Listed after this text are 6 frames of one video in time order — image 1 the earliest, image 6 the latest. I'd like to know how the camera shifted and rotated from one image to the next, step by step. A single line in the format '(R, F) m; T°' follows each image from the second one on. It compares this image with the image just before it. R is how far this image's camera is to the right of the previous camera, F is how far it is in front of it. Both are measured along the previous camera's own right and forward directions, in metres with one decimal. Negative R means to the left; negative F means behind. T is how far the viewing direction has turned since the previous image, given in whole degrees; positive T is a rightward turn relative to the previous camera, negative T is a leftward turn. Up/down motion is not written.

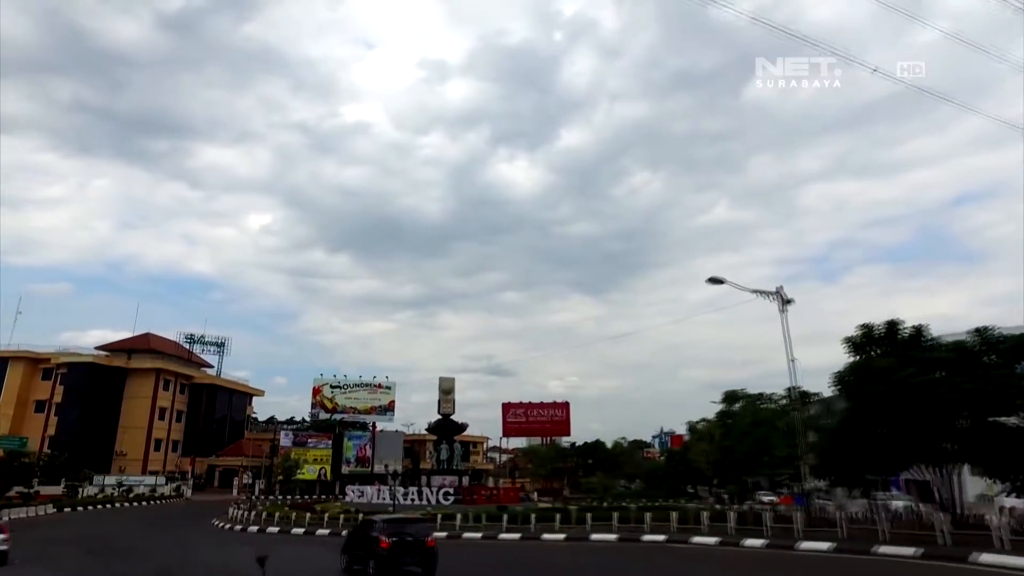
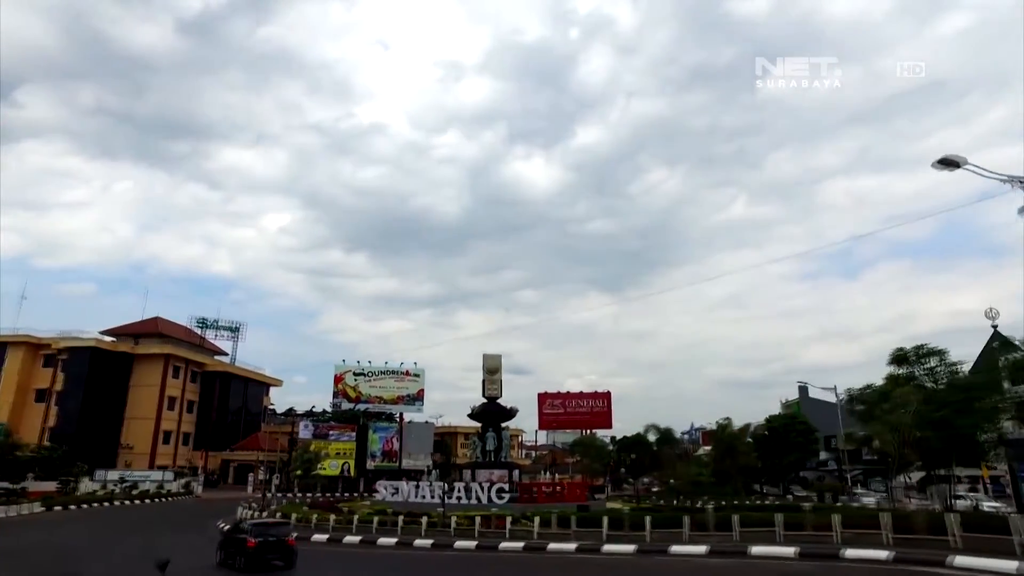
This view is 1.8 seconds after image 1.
(-2.3, +6.8) m; -1°
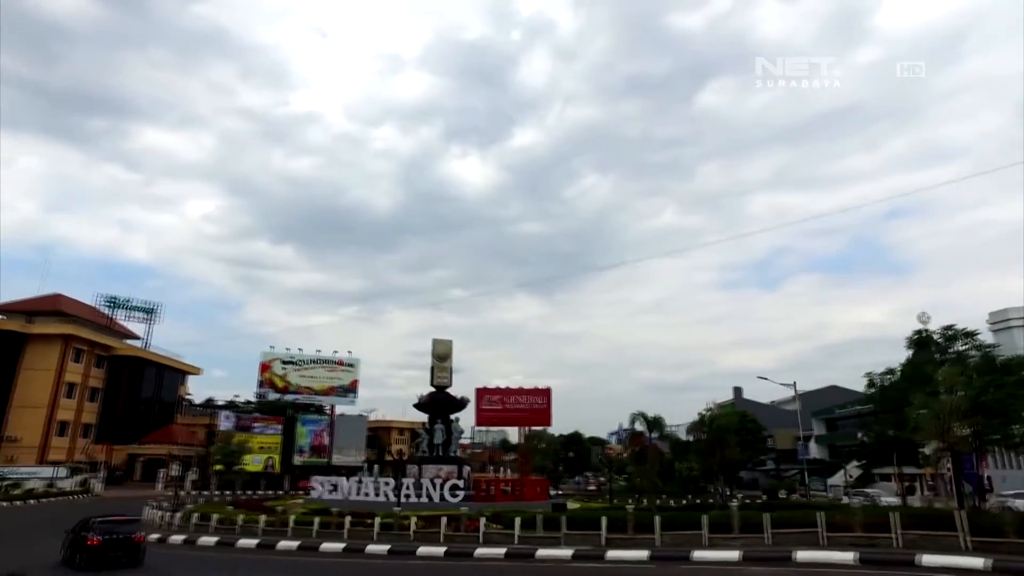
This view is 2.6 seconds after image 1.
(-1.3, +3.2) m; +6°
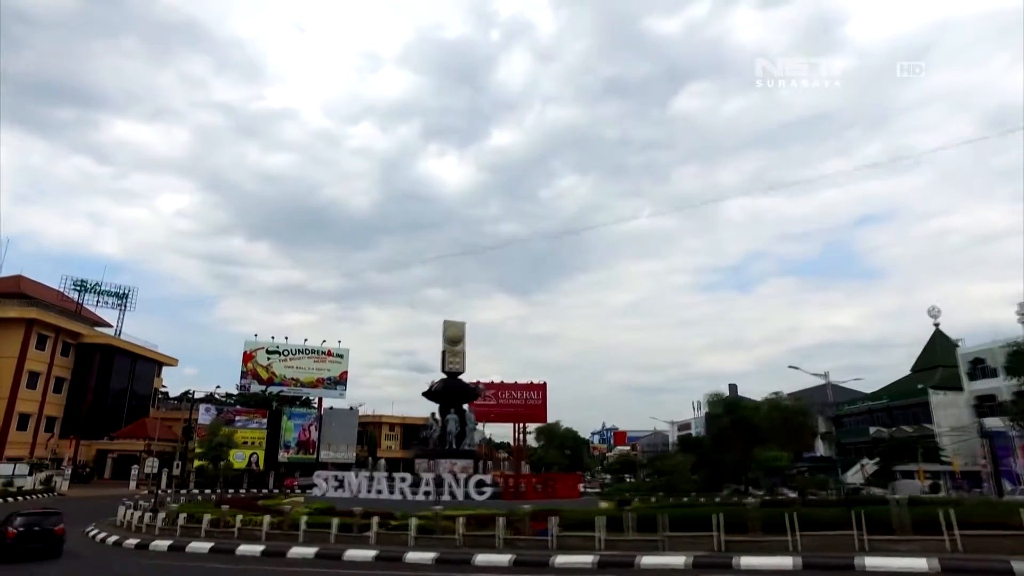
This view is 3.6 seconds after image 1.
(-2.1, +3.4) m; +2°
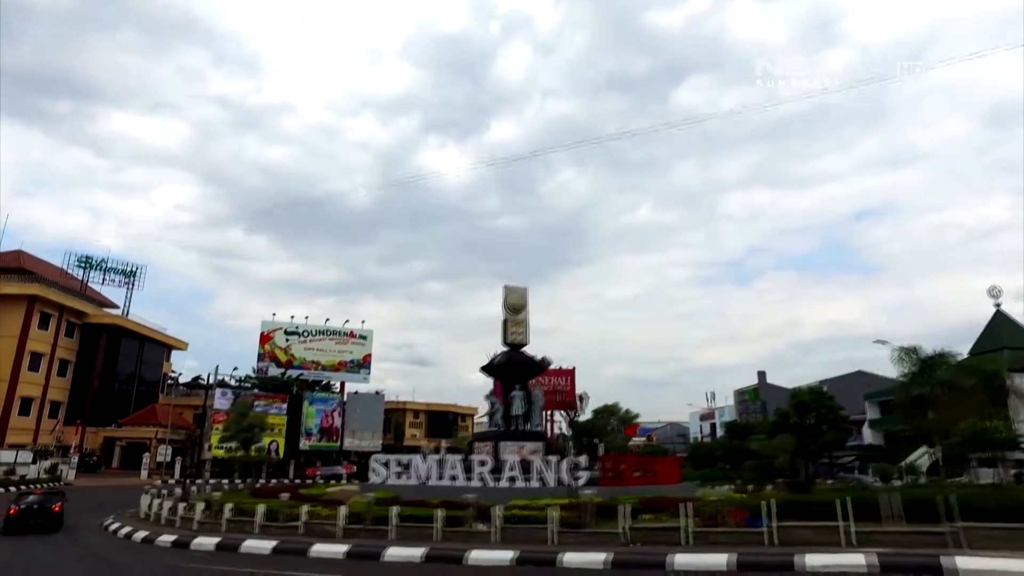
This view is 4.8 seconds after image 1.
(-3.0, +3.9) m; 0°
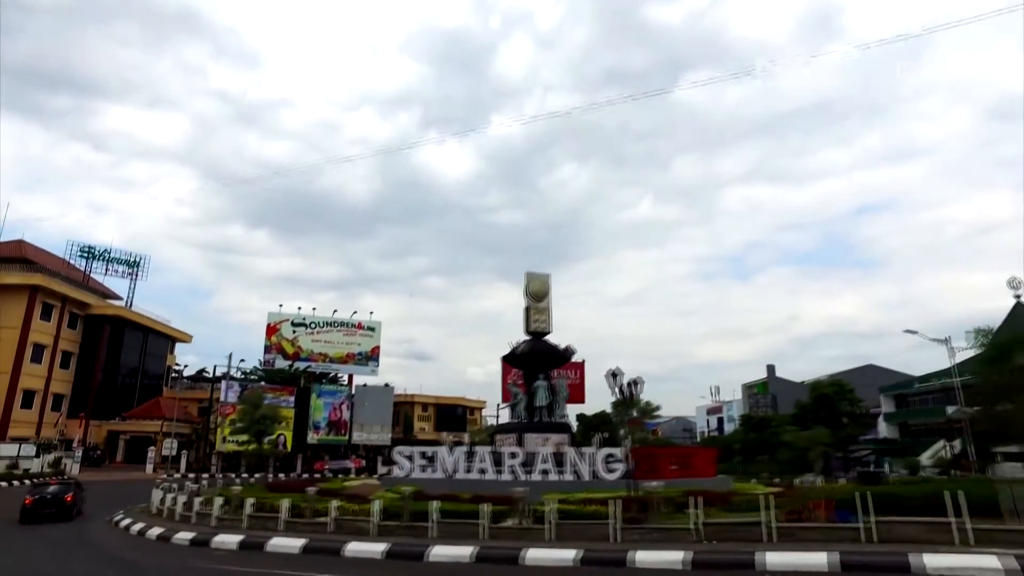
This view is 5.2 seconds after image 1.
(-0.9, +1.1) m; 0°
